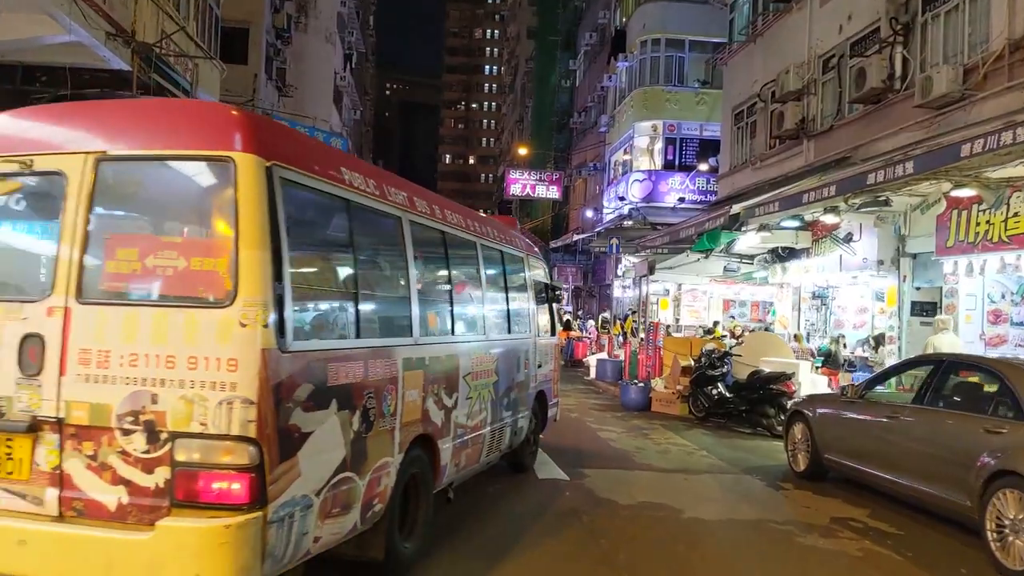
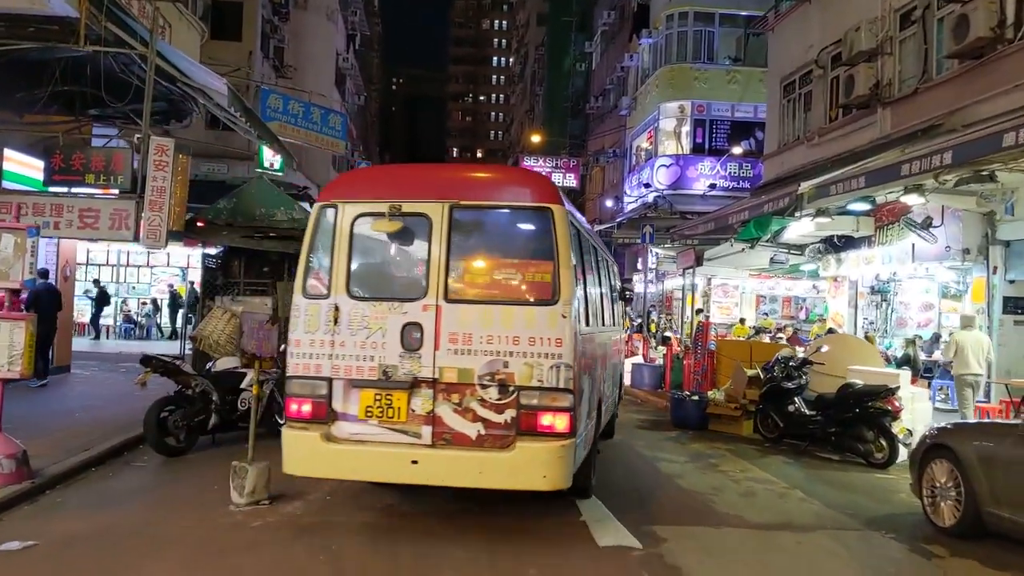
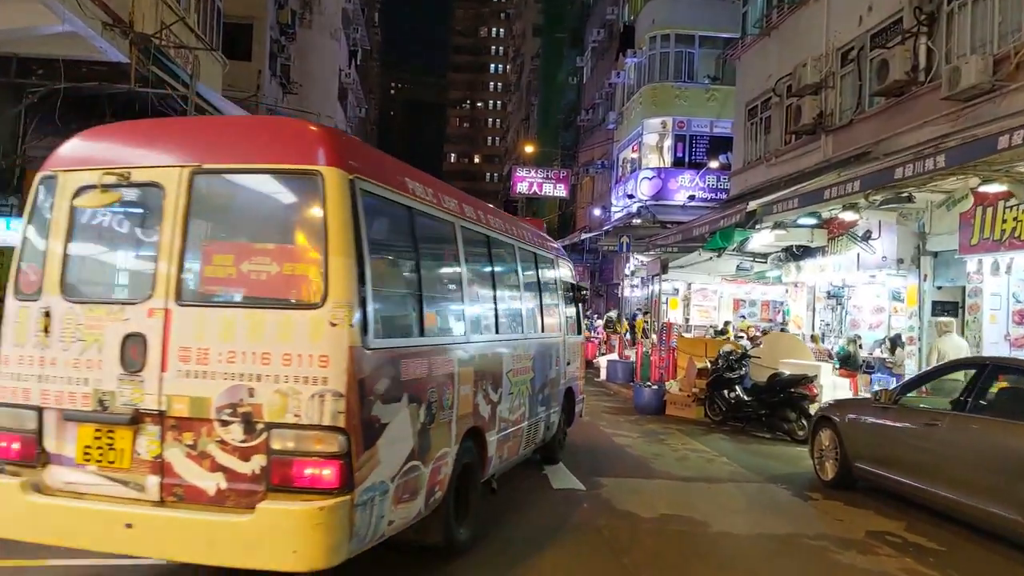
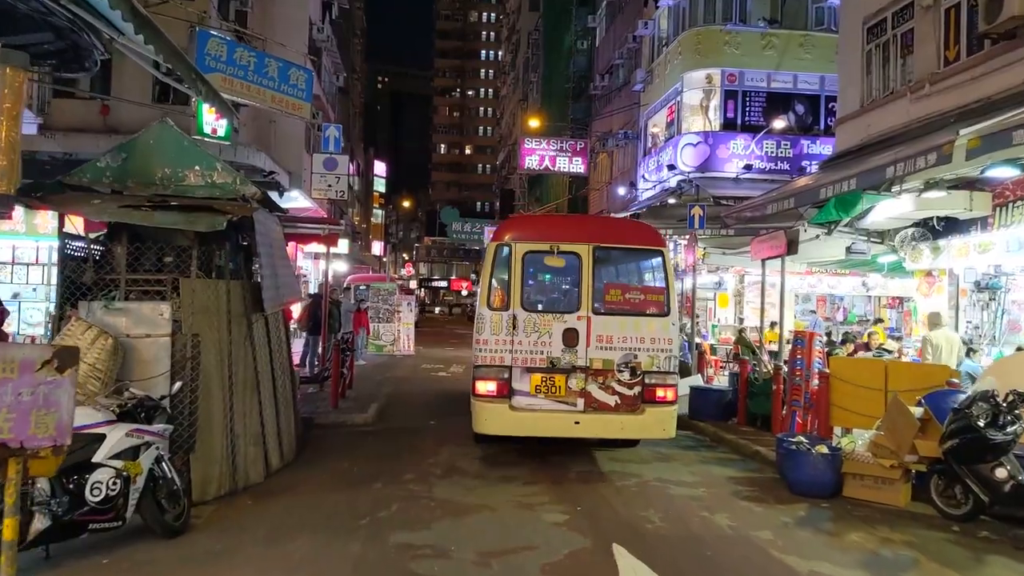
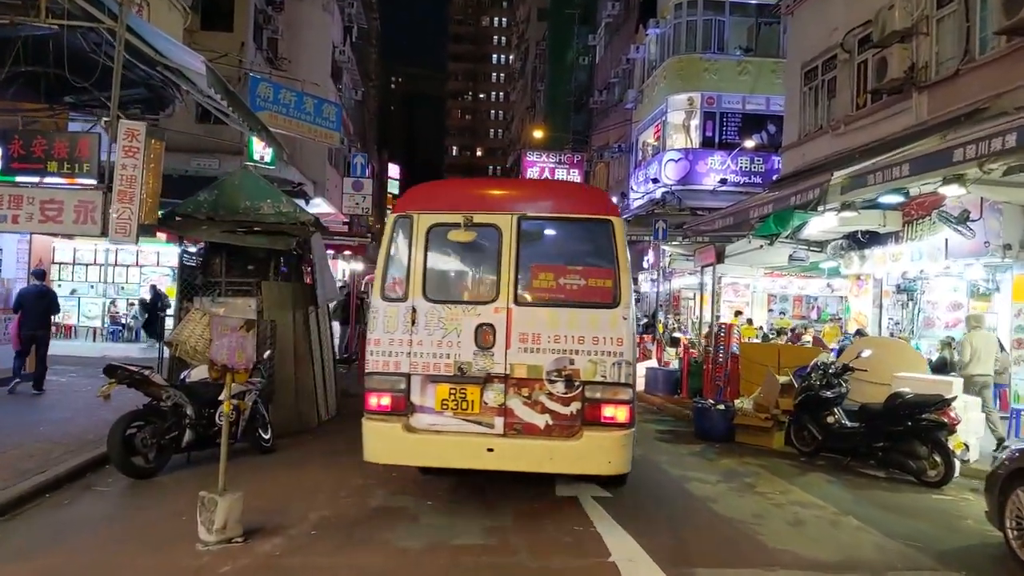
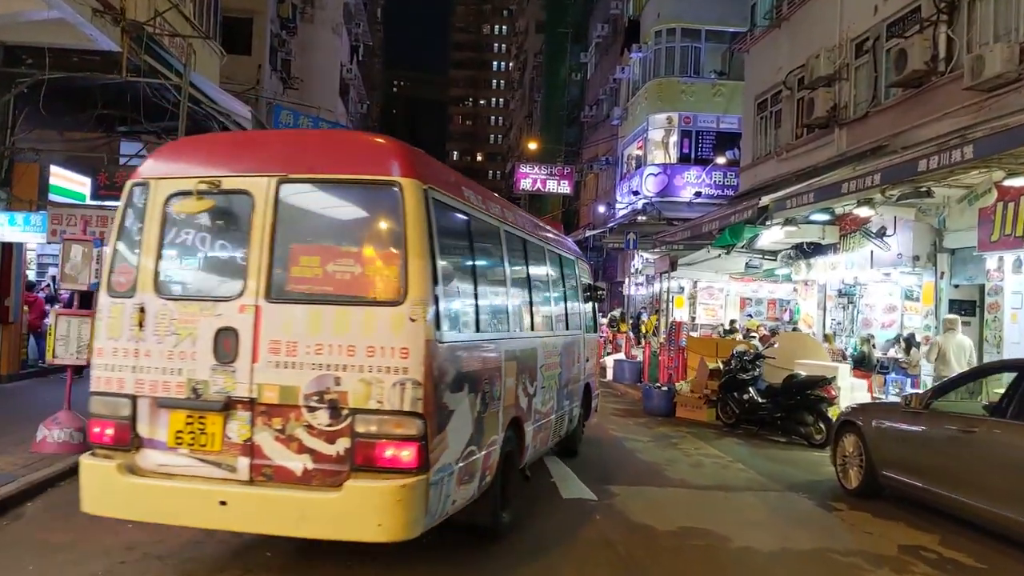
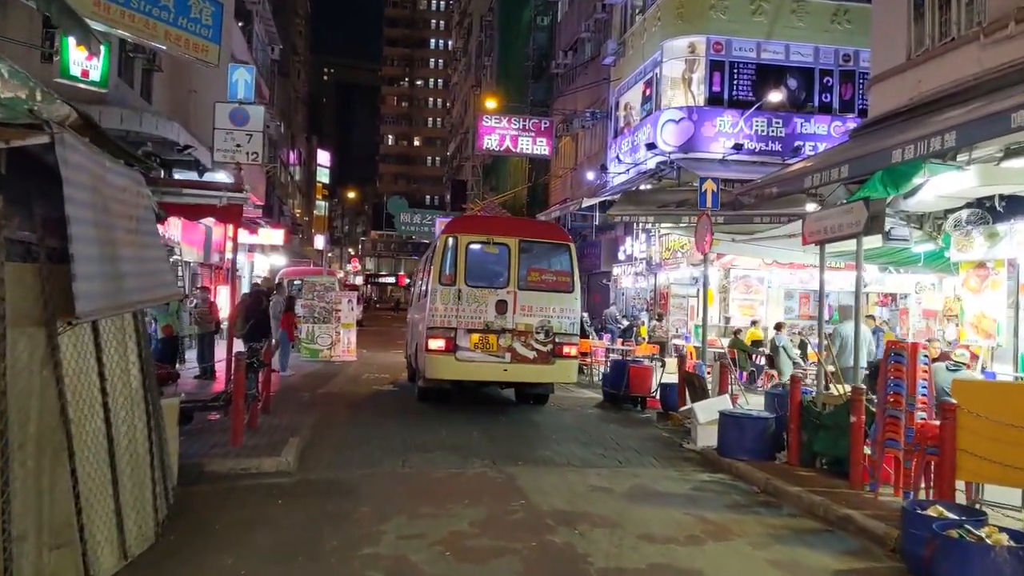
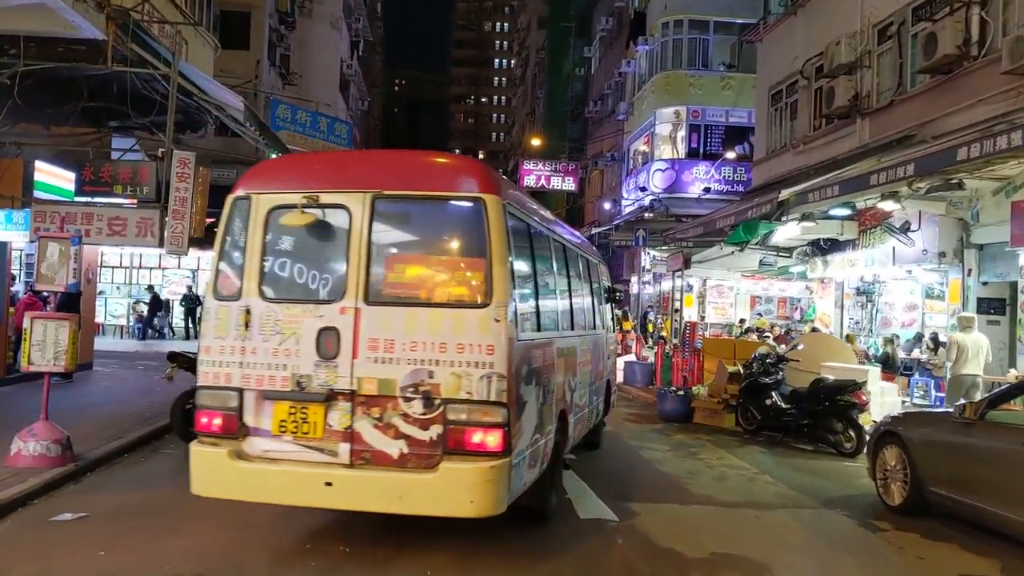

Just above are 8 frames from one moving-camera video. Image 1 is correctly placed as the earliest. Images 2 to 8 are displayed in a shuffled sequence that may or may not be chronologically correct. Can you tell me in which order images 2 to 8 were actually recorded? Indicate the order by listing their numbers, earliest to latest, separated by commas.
3, 6, 8, 2, 5, 4, 7
